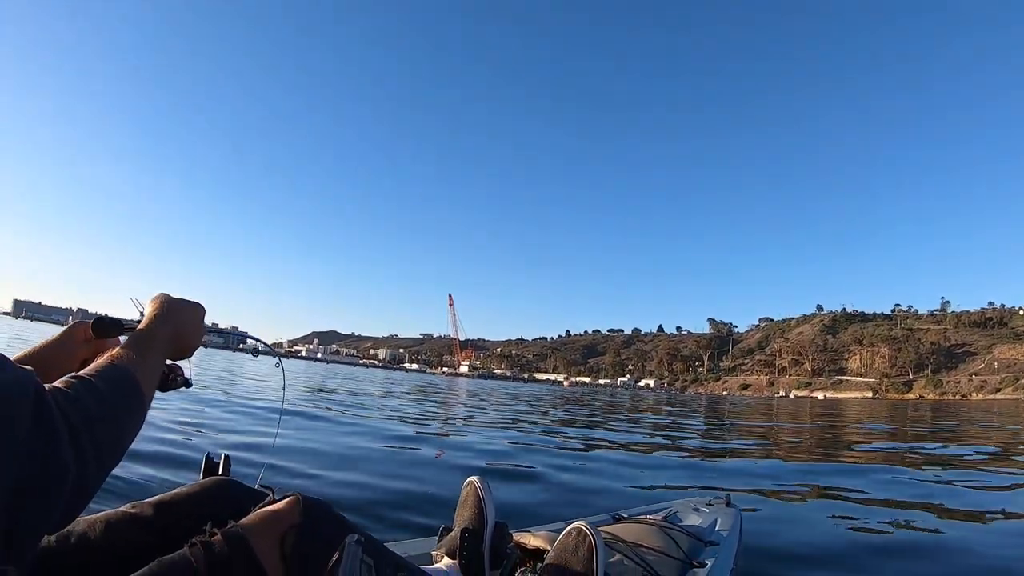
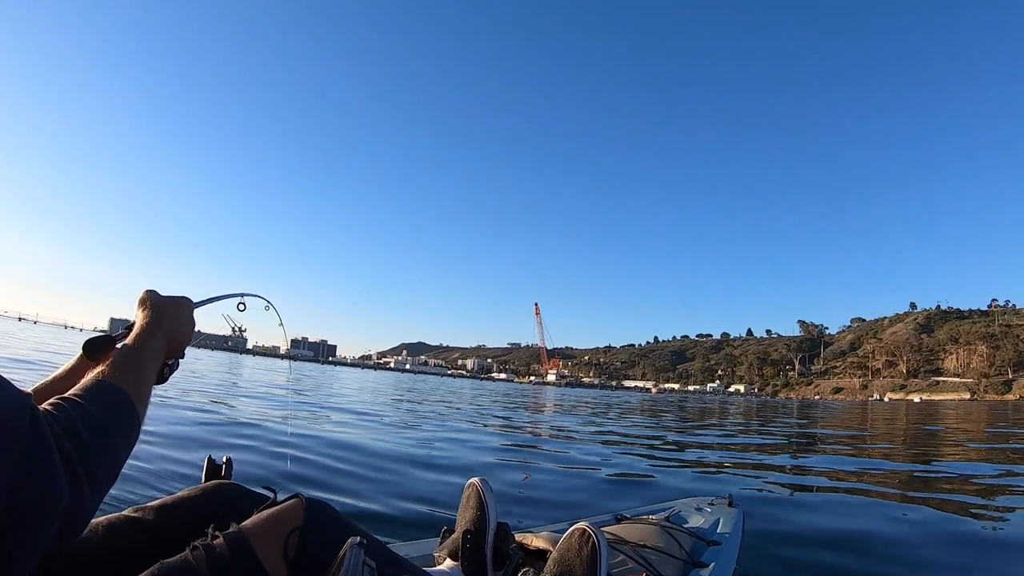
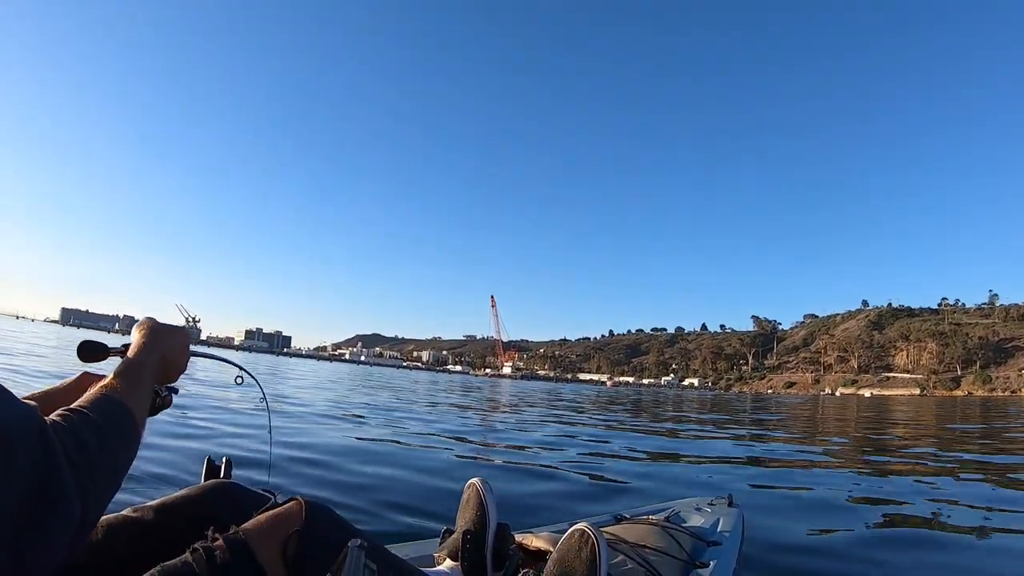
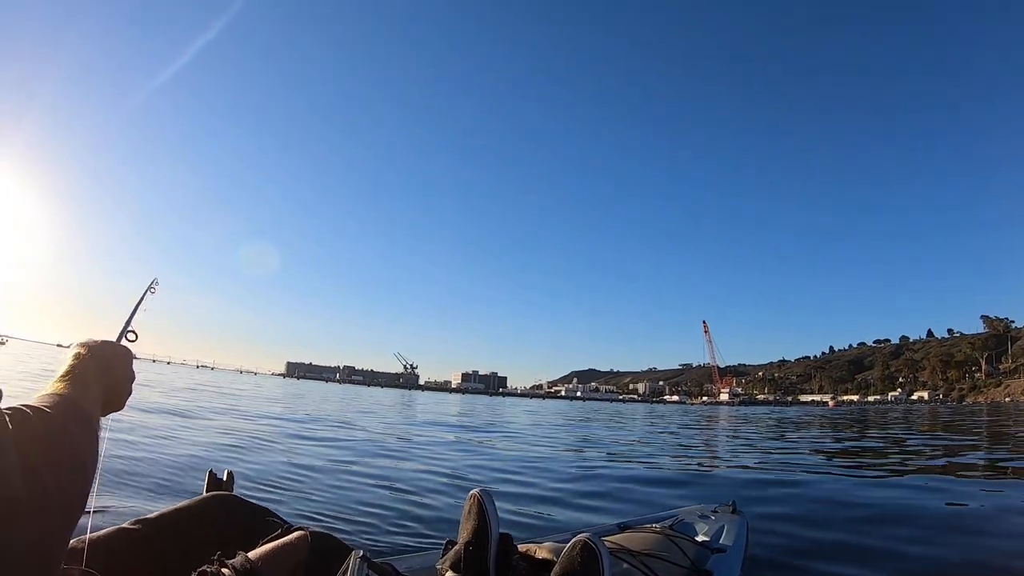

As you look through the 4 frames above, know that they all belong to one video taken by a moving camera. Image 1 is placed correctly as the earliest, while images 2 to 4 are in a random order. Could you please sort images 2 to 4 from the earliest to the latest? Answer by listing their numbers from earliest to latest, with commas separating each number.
3, 2, 4
